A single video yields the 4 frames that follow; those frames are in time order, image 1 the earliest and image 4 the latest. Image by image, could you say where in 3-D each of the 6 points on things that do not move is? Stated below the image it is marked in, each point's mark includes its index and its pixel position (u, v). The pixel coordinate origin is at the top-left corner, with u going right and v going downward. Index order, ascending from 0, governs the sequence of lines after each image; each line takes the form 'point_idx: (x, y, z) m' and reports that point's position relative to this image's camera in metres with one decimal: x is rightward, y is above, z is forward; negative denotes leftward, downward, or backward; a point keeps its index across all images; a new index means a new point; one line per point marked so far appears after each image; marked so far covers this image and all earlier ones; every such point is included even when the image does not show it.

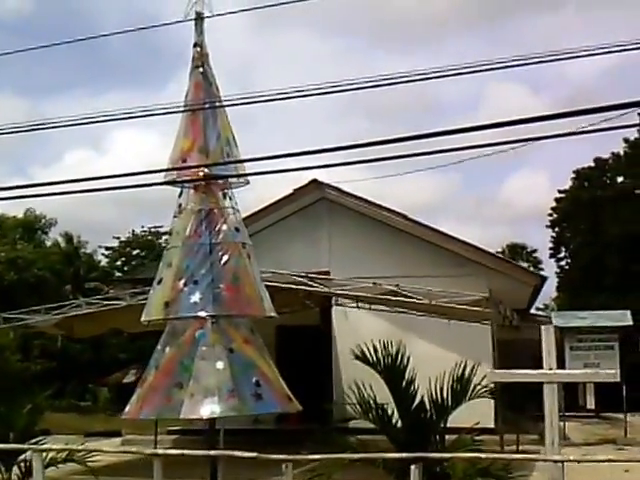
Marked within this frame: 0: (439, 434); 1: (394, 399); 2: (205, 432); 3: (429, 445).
0: (+1.0, -1.6, +7.4) m
1: (+0.6, -1.3, +7.5) m
2: (-1.7, -2.9, +14.1) m
3: (+0.9, -1.7, +7.4) m
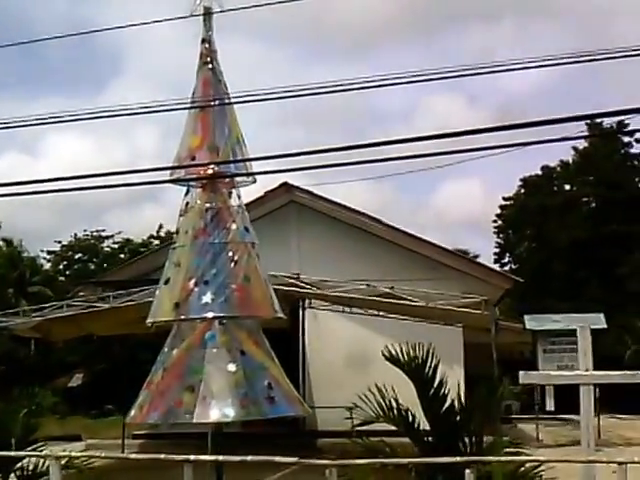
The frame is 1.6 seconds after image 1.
0: (+1.2, -1.6, +7.4) m
1: (+0.8, -1.3, +7.4) m
2: (-2.1, -2.9, +13.8) m
3: (+1.1, -1.7, +7.4) m
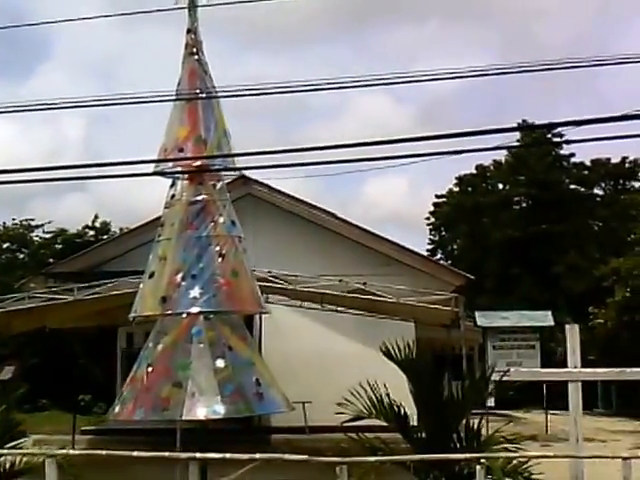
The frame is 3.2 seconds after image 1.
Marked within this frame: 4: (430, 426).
0: (+1.1, -1.6, +7.5) m
1: (+0.8, -1.3, +7.5) m
2: (-2.9, -2.8, +13.5) m
3: (+1.1, -1.7, +7.5) m
4: (+0.9, -1.5, +7.5) m
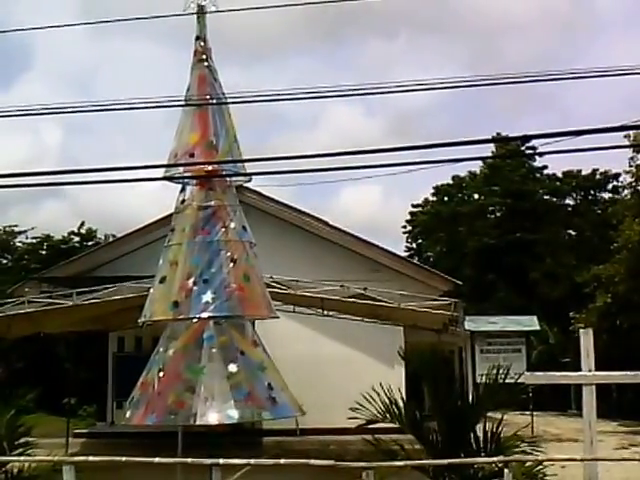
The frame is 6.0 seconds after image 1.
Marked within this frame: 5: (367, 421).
0: (+1.3, -1.6, +7.6) m
1: (+0.9, -1.3, +7.6) m
2: (-3.0, -2.9, +13.5) m
3: (+1.2, -1.7, +7.6) m
4: (+1.0, -1.5, +7.6) m
5: (+0.4, -1.6, +8.3) m
